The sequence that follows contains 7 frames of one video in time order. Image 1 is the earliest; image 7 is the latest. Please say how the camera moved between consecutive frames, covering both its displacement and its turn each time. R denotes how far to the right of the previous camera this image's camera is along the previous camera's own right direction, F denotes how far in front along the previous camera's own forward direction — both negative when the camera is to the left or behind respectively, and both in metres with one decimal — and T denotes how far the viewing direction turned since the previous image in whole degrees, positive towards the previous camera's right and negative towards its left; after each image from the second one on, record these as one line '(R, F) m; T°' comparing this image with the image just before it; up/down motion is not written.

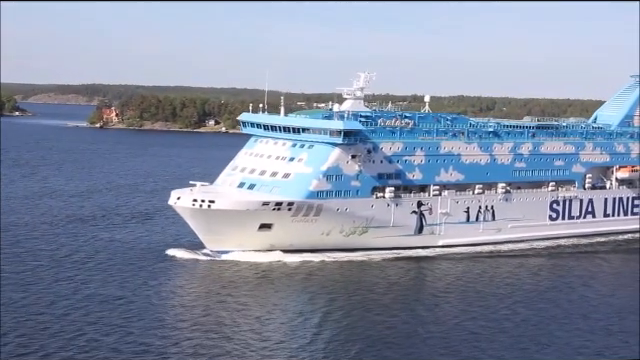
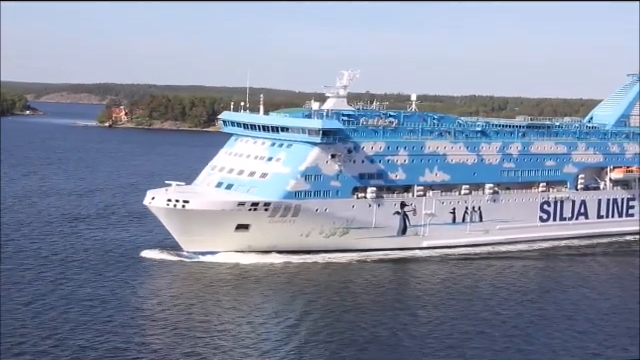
(+0.9, +0.5) m; -1°
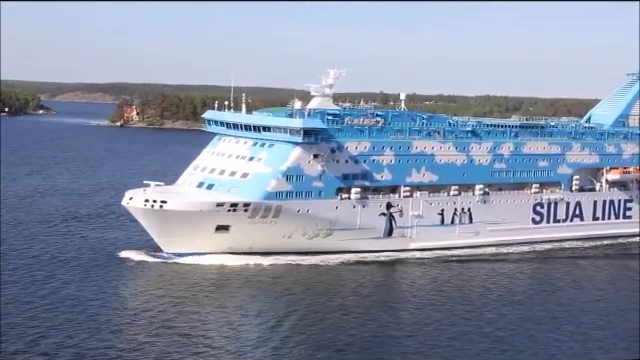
(+0.8, +0.4) m; -1°
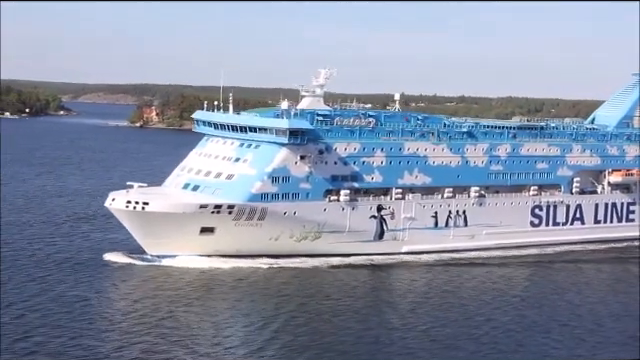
(+0.8, +0.4) m; -1°
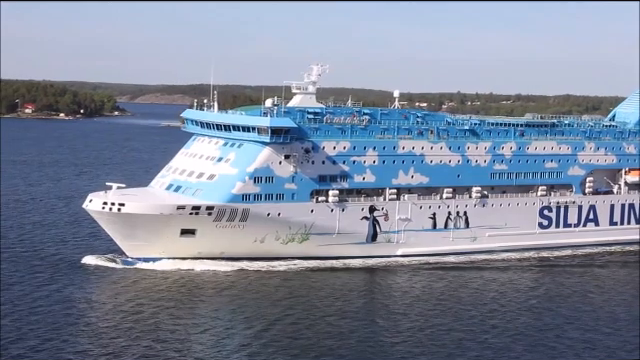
(+1.5, +0.9) m; -3°
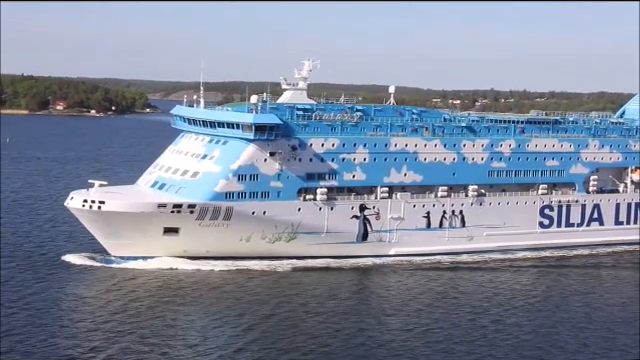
(+1.0, +0.5) m; -2°
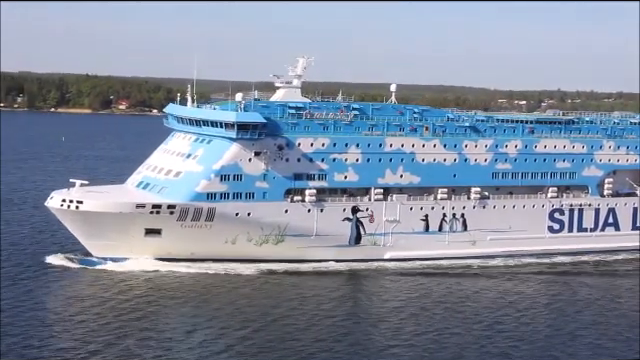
(+1.5, +0.8) m; -3°
